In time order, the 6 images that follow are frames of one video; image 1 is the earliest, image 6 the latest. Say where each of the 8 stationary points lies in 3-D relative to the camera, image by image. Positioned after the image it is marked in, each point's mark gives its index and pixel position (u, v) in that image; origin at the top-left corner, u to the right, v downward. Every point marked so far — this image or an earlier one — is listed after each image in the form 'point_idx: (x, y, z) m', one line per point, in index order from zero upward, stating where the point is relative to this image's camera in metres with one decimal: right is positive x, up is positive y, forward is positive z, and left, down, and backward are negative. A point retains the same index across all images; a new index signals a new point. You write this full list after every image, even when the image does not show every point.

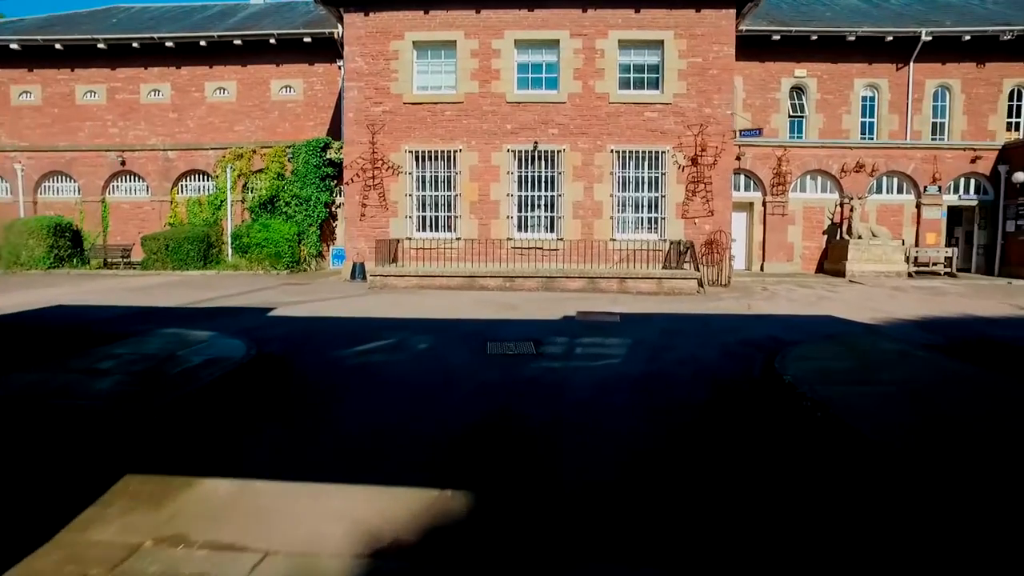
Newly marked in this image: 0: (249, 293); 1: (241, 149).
0: (-12.2, -0.3, +11.4) m
1: (-17.8, +9.1, +16.0) m
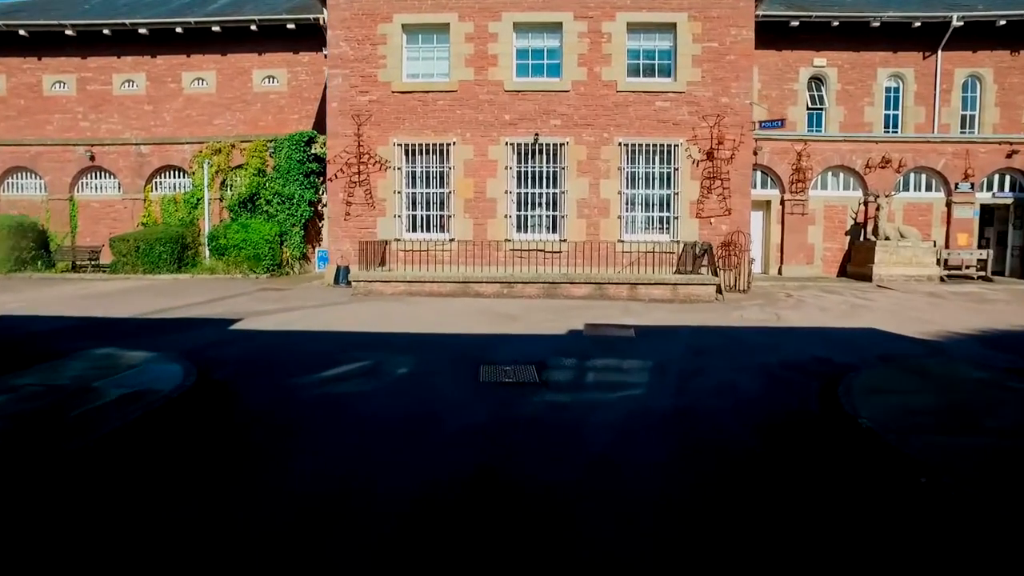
0: (-12.3, -0.5, +10.3) m
1: (-17.8, +8.8, +14.9) m
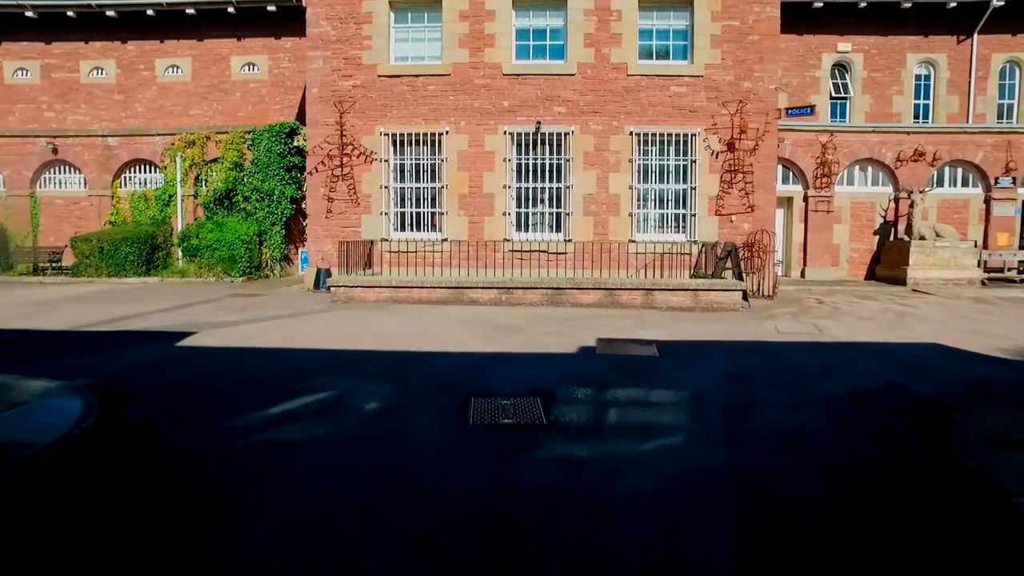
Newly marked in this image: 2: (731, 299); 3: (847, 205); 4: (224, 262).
0: (-12.3, -0.8, +9.1) m
1: (-17.9, +8.6, +13.7) m
2: (+7.9, -0.4, +8.8) m
3: (+17.7, +4.4, +12.9) m
4: (-14.7, +1.3, +12.5) m
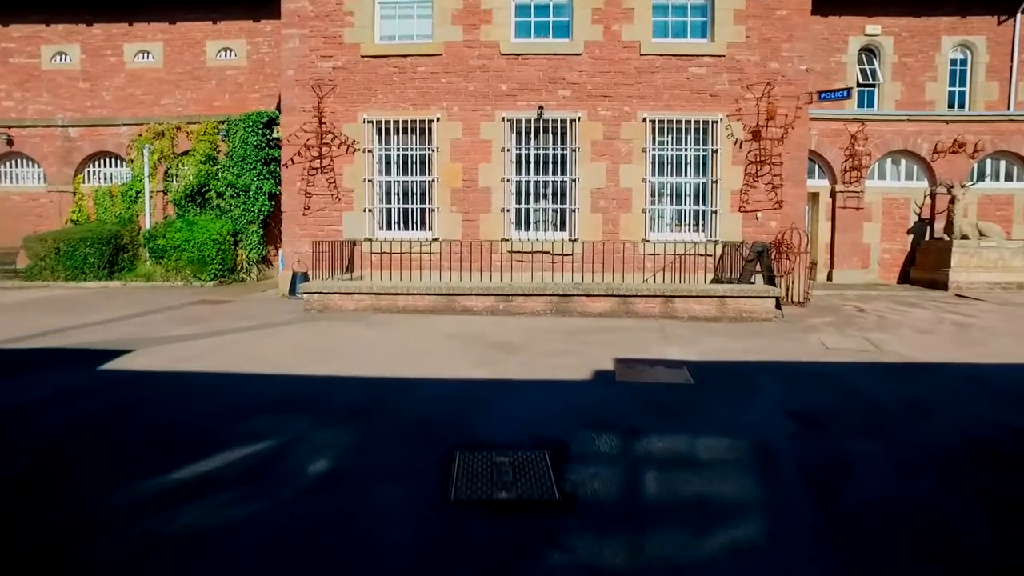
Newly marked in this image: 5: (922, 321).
0: (-12.3, -1.0, +7.9) m
1: (-17.9, +8.4, +12.5) m
2: (+7.9, -0.6, +7.7) m
3: (+17.6, +4.2, +11.8) m
4: (-14.8, +1.1, +11.3) m
5: (+12.8, -1.0, +7.7) m
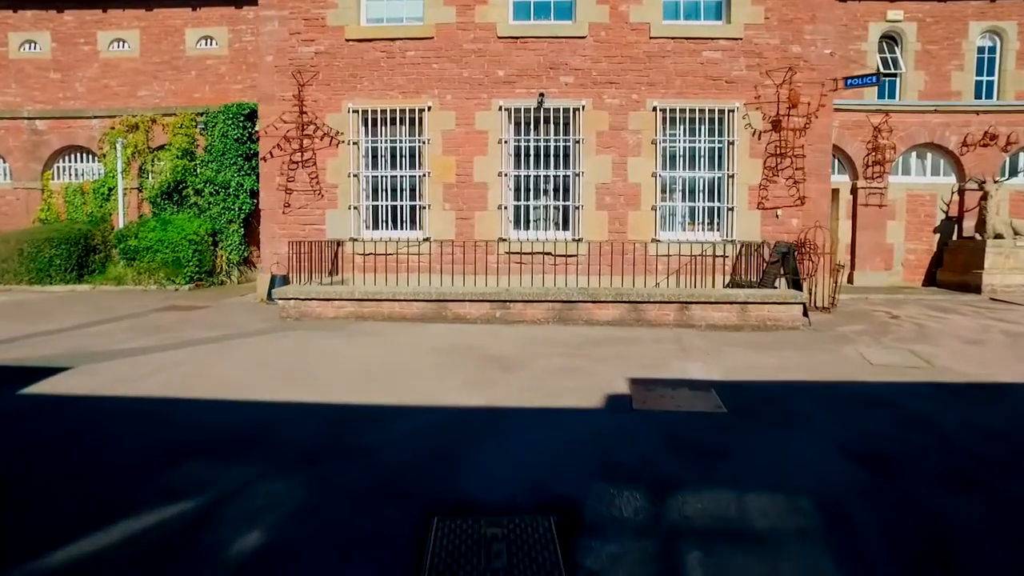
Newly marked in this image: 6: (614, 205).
0: (-12.4, -1.2, +7.1) m
1: (-18.0, +8.2, +11.7) m
2: (+7.8, -0.7, +6.9) m
3: (+17.6, +4.1, +11.0) m
4: (-14.8, +0.9, +10.5) m
5: (+12.8, -1.2, +6.9) m
6: (+3.6, +2.9, +8.7) m
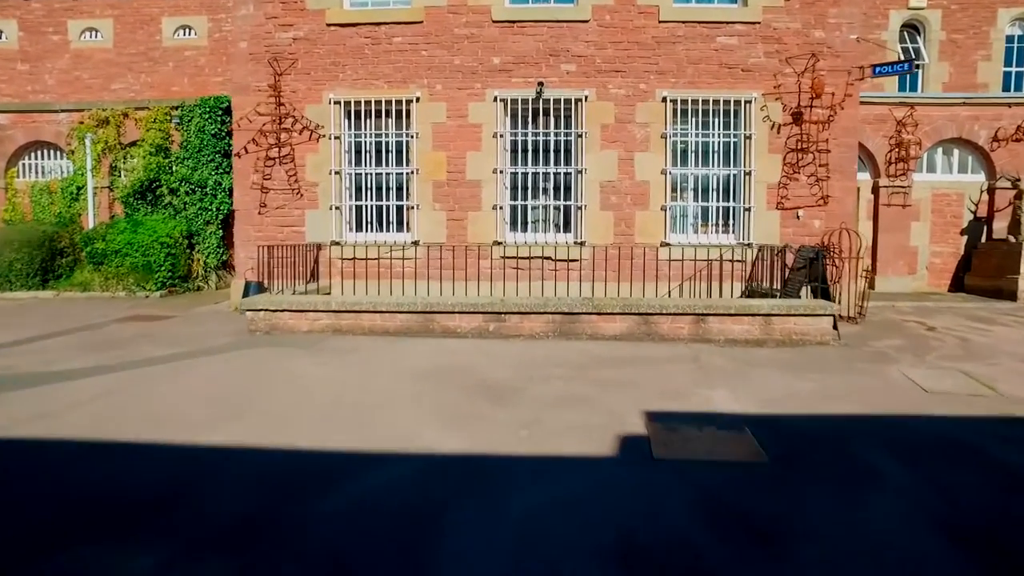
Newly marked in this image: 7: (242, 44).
0: (-12.5, -1.4, +6.4) m
1: (-18.1, +7.9, +10.9) m
2: (+7.7, -1.0, +6.2) m
3: (+17.4, +3.8, +10.3) m
4: (-14.9, +0.7, +9.8) m
5: (+12.6, -1.4, +6.2) m
6: (+3.5, +2.7, +8.0) m
7: (-9.3, +8.4, +8.4) m
